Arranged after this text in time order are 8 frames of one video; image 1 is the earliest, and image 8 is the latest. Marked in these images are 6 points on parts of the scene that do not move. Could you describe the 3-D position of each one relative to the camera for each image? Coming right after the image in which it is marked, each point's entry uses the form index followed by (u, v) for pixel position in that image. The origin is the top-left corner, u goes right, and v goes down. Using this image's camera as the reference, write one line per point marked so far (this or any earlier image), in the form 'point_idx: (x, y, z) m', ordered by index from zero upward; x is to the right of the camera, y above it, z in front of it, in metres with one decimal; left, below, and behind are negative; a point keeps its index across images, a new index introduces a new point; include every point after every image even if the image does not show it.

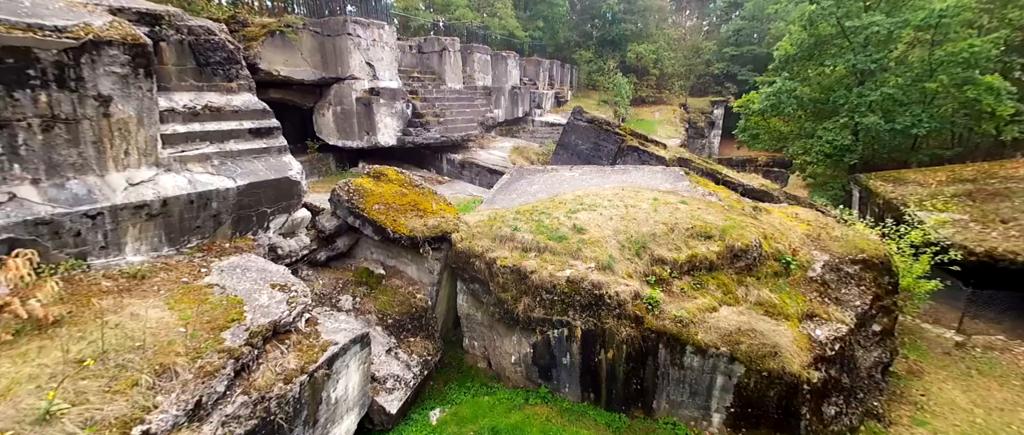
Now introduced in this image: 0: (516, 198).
0: (+0.1, +0.3, +5.2) m
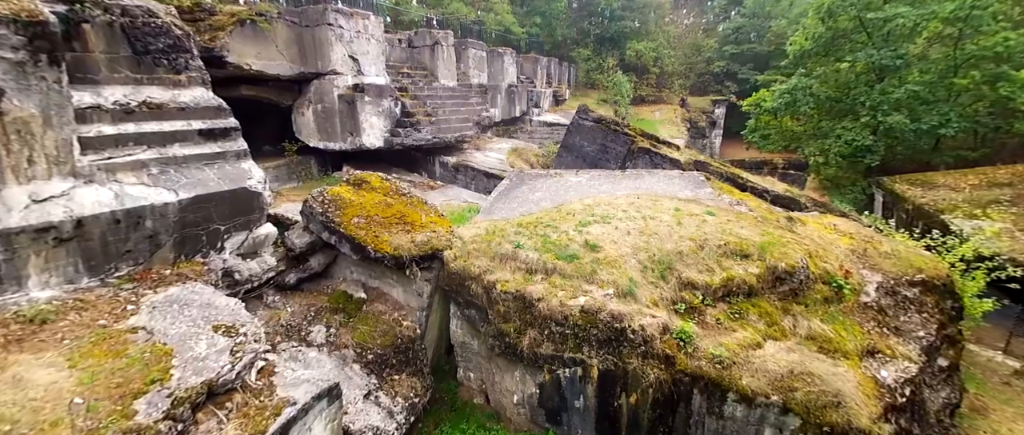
0: (+0.1, +0.1, +4.6) m
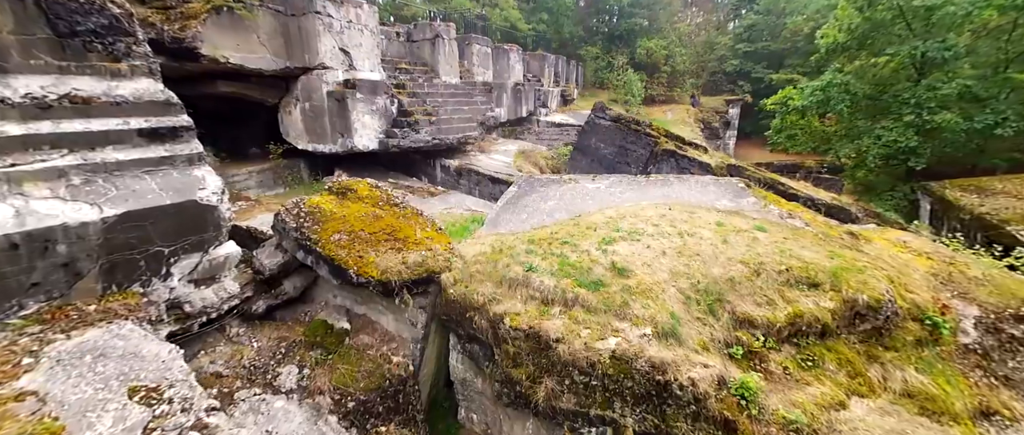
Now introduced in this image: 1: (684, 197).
0: (+0.2, 0.0, +4.0) m
1: (+1.7, +0.2, +3.9) m
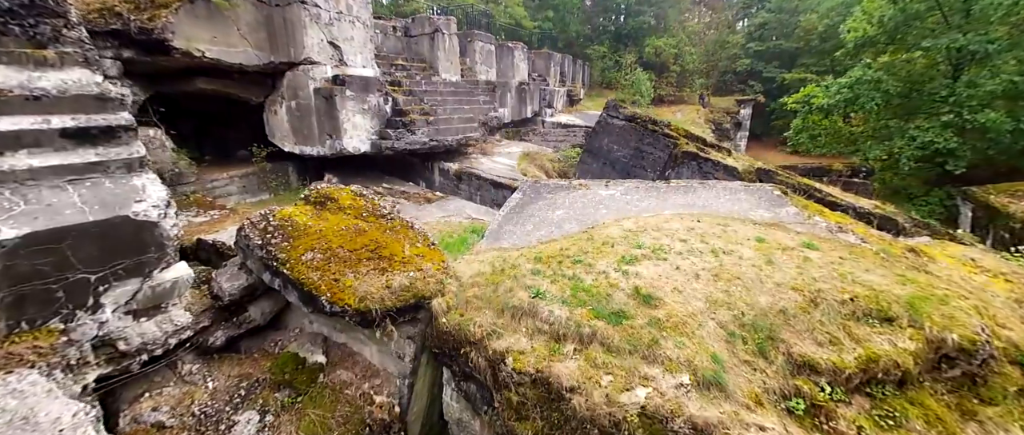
0: (+0.2, -0.1, +3.5) m
1: (+1.7, +0.1, +3.4) m
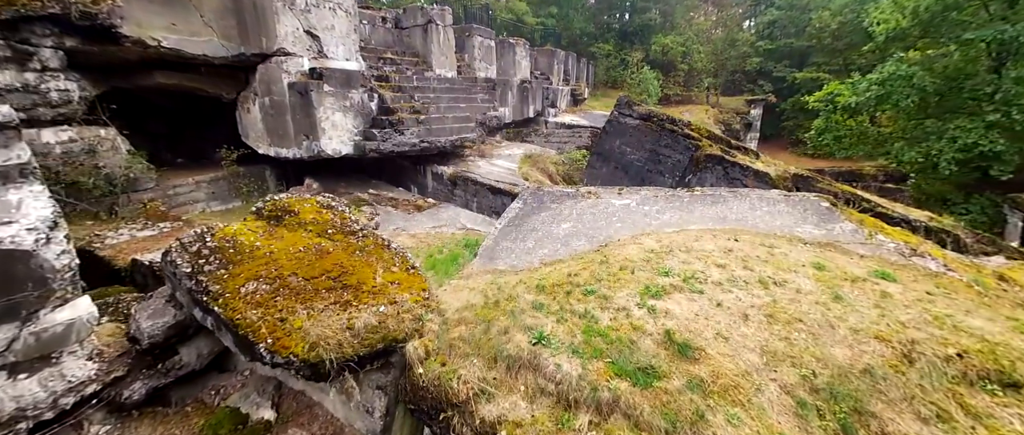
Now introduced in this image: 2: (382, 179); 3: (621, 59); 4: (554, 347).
0: (+0.2, -0.2, +3.0) m
1: (+1.7, 0.0, +2.9) m
2: (-1.9, +0.6, +5.8) m
3: (+4.9, +7.1, +17.7) m
4: (+0.2, -0.6, +1.9) m
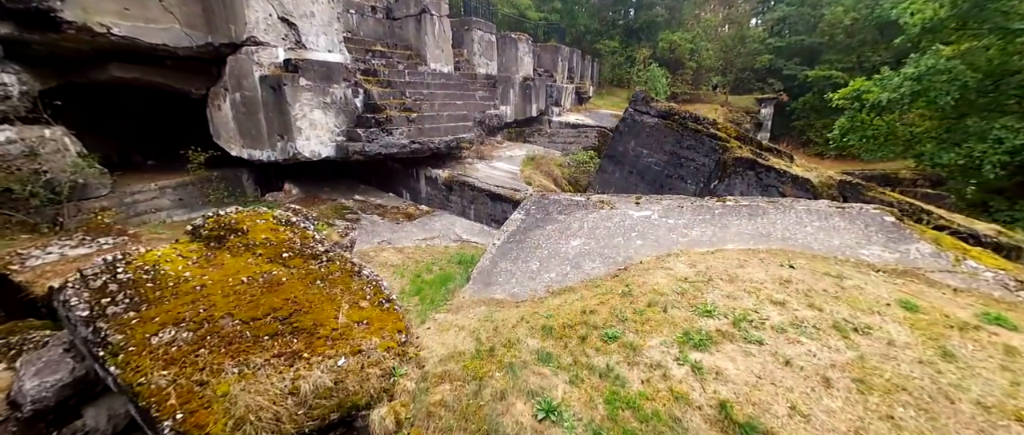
0: (+0.2, -0.3, +2.5) m
1: (+1.7, -0.1, +2.4) m
2: (-1.9, +0.5, +5.3) m
3: (+5.0, +7.0, +17.1) m
4: (+0.2, -0.7, +1.4) m
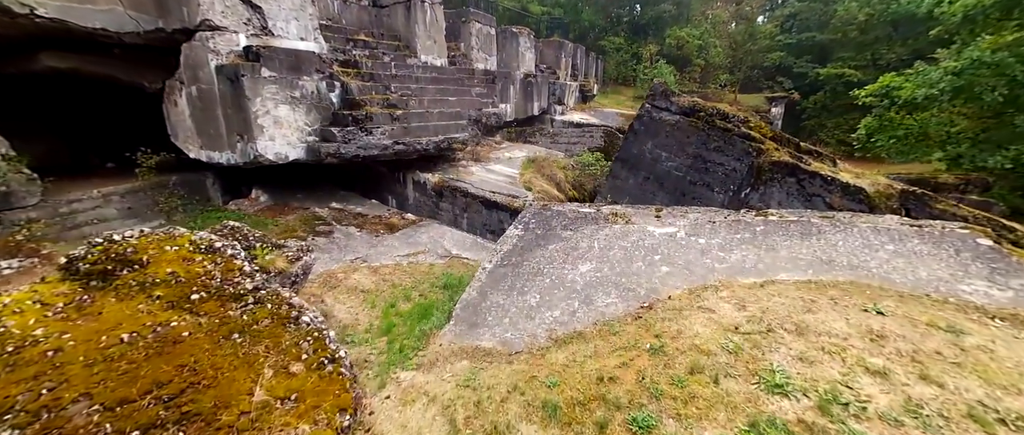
0: (+0.1, -0.4, +2.0) m
1: (+1.7, -0.2, +1.8) m
2: (-1.9, +0.4, +4.8) m
3: (+5.0, +6.8, +16.6) m
4: (+0.2, -0.8, +0.9) m
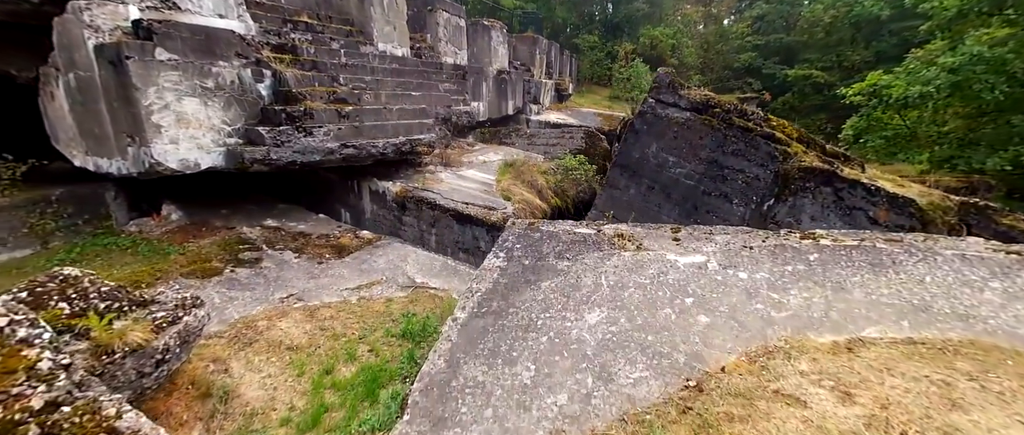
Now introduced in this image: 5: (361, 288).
0: (+0.1, -0.6, +1.3) m
1: (+1.6, -0.4, +1.3) m
2: (-2.2, +0.2, +4.0) m
3: (+3.9, +6.8, +16.3) m
4: (+0.2, -1.0, +0.3) m
5: (-1.0, -0.5, +2.6) m
